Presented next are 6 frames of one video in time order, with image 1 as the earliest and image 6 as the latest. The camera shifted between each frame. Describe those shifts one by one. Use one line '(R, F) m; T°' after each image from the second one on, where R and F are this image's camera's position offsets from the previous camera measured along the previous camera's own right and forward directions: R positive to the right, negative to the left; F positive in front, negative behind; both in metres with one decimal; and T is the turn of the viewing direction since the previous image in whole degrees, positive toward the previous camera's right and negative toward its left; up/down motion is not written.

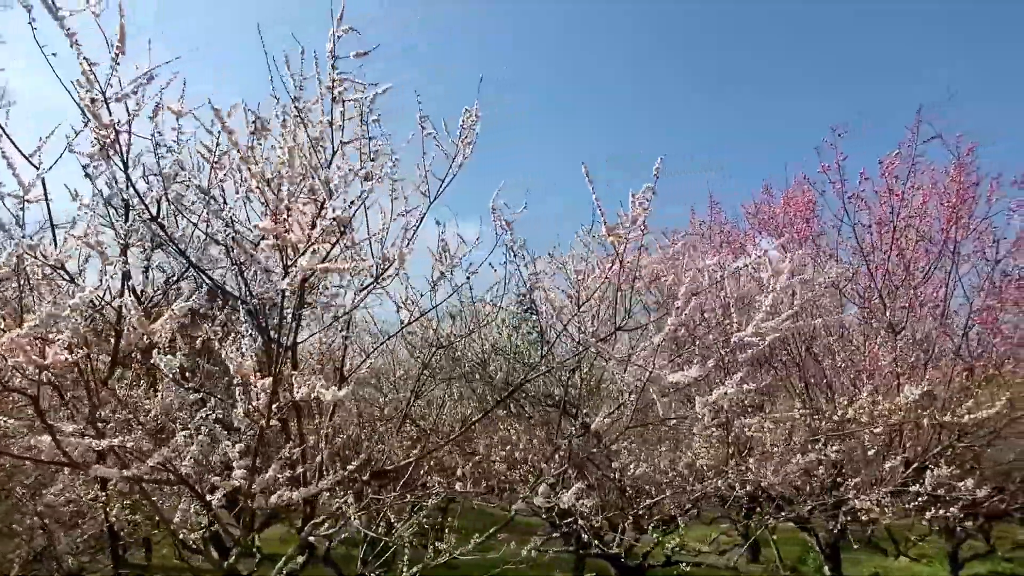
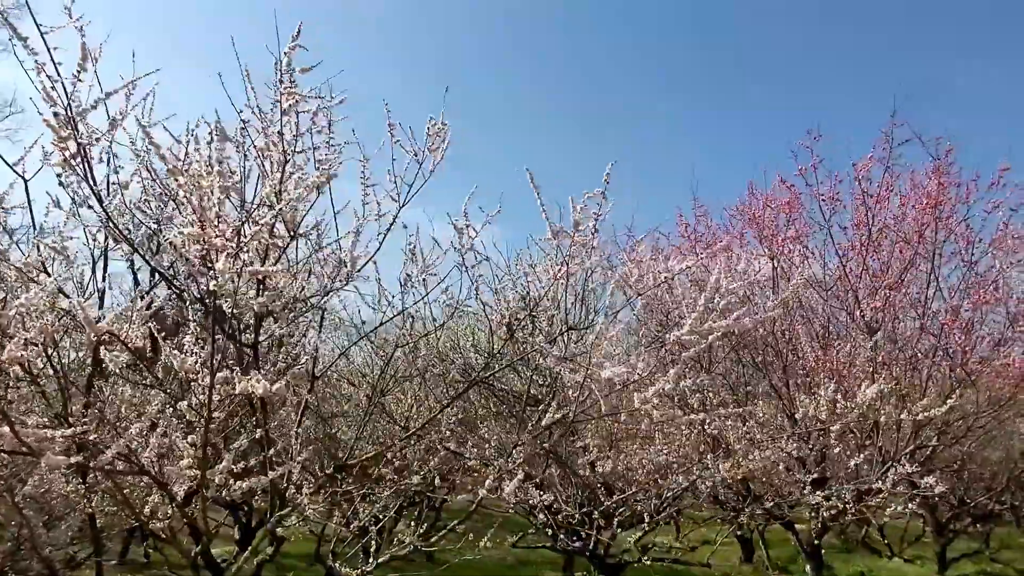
(+0.3, -0.1) m; -1°
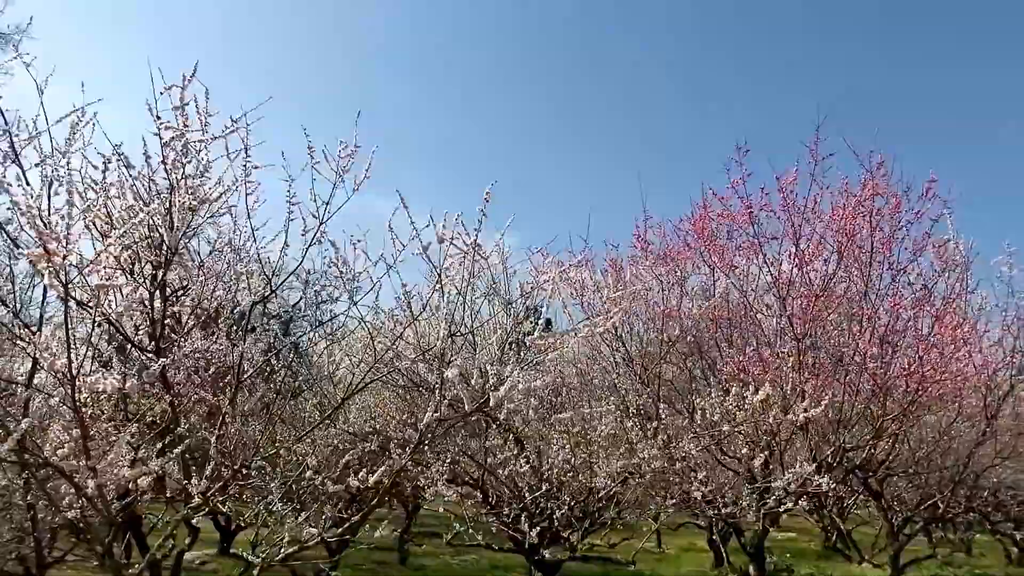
(+0.6, -0.3) m; -2°
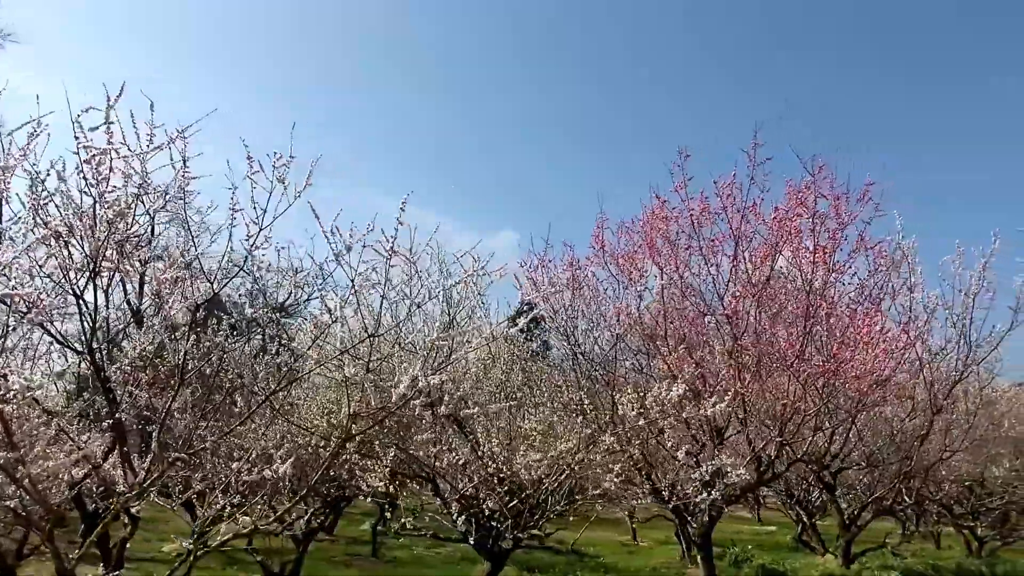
(+0.4, -0.2) m; -1°
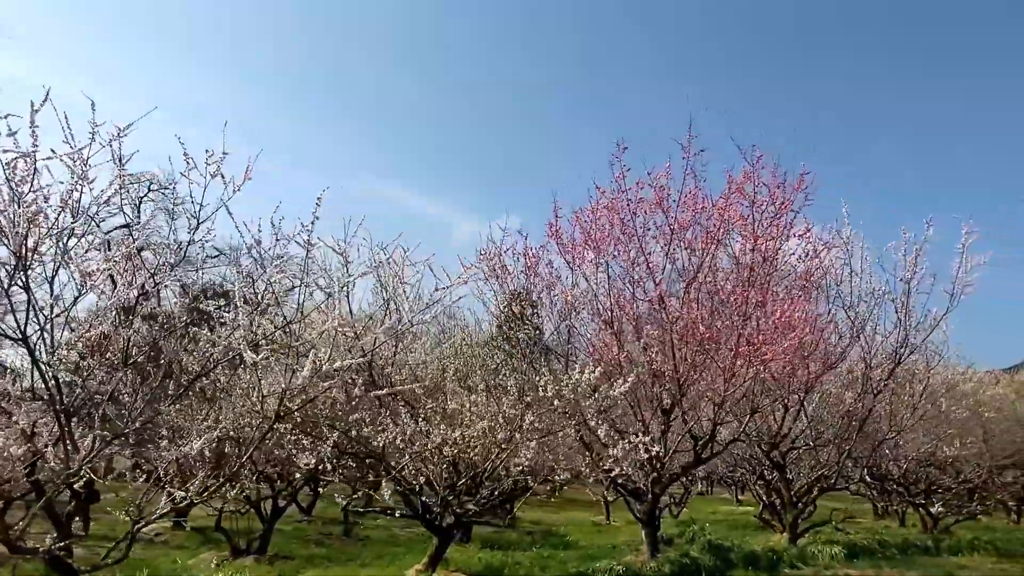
(+0.5, -0.3) m; -1°
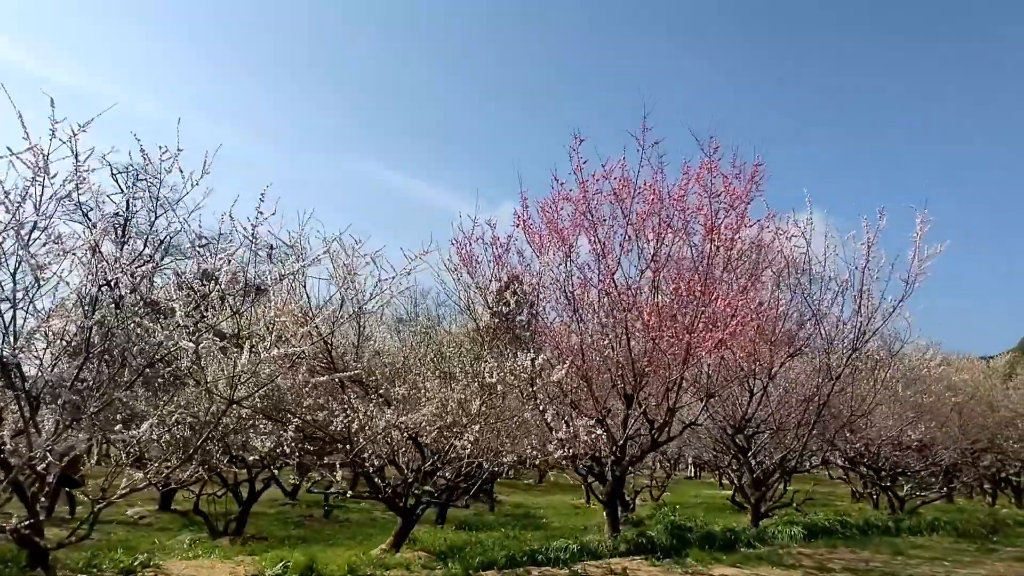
(+0.4, -0.2) m; -1°
